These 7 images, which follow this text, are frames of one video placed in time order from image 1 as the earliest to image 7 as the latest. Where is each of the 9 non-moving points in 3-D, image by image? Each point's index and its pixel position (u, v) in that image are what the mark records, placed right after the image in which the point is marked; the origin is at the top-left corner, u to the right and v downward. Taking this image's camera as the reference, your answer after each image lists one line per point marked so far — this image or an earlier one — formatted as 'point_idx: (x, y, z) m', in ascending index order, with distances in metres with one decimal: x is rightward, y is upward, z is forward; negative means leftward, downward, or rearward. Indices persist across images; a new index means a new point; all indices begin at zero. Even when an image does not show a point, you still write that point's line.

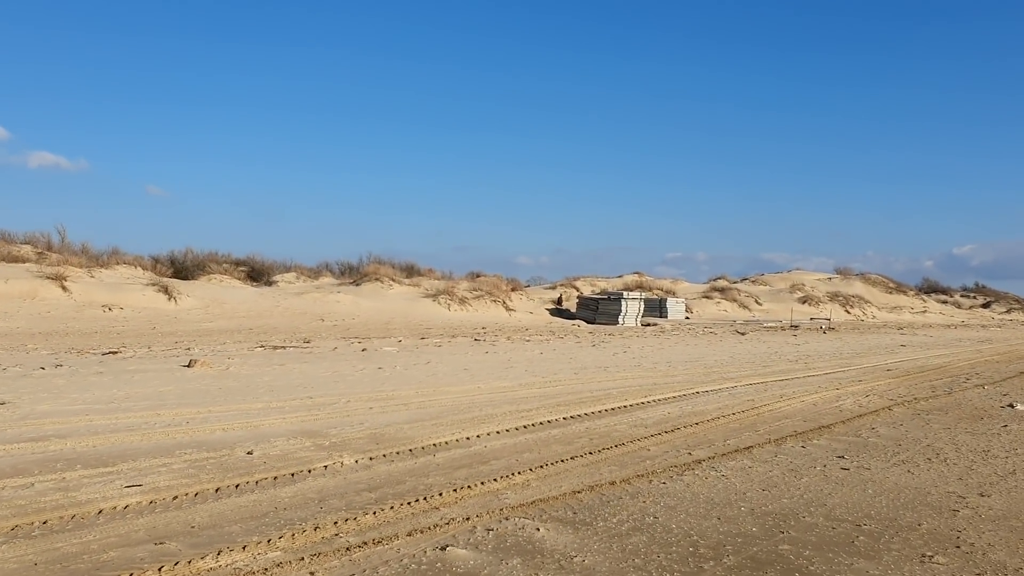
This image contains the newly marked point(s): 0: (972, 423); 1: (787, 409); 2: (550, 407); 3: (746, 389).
0: (+4.0, -1.2, +8.9) m
1: (+2.6, -1.1, +9.5) m
2: (+0.3, -1.1, +8.9) m
3: (+2.7, -1.2, +11.6) m
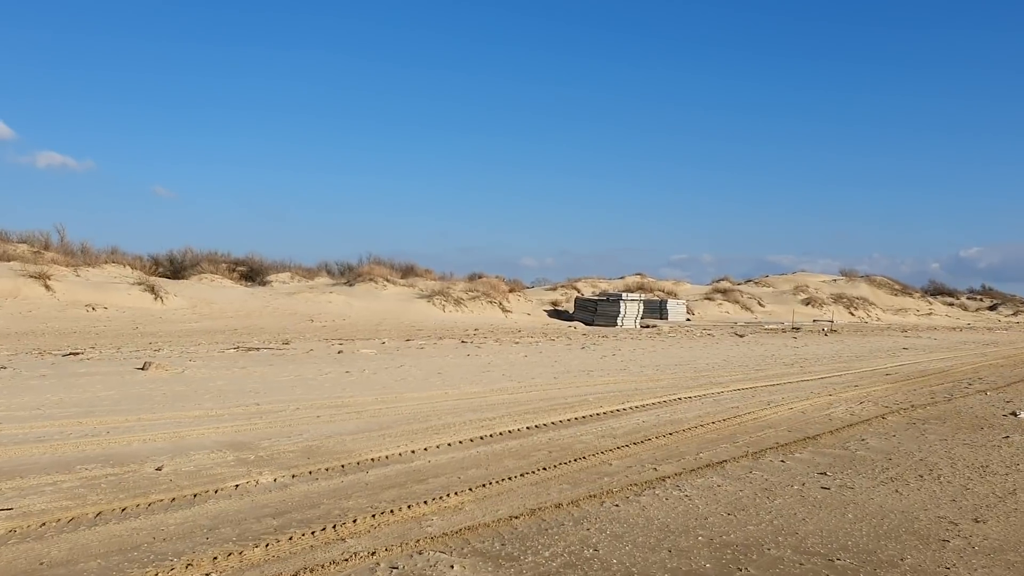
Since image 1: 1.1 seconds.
0: (+3.7, -1.2, +8.2) m
1: (+2.3, -1.1, +8.9) m
2: (0.0, -1.0, +8.3) m
3: (+2.4, -1.2, +10.9) m
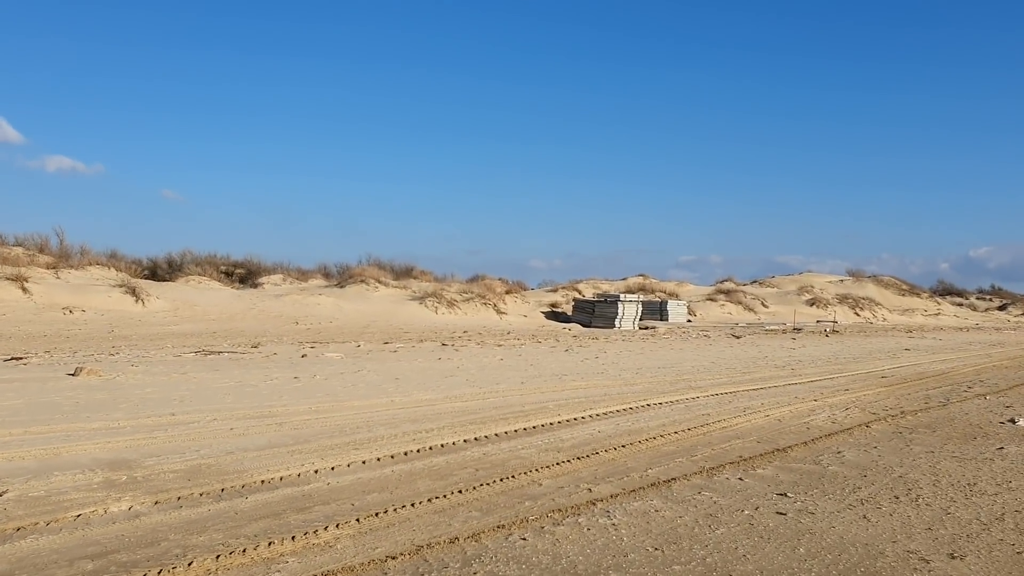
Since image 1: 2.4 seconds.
0: (+3.3, -1.2, +7.4) m
1: (+1.9, -1.1, +8.1) m
2: (-0.4, -1.0, +7.5) m
3: (+2.0, -1.1, +10.2) m
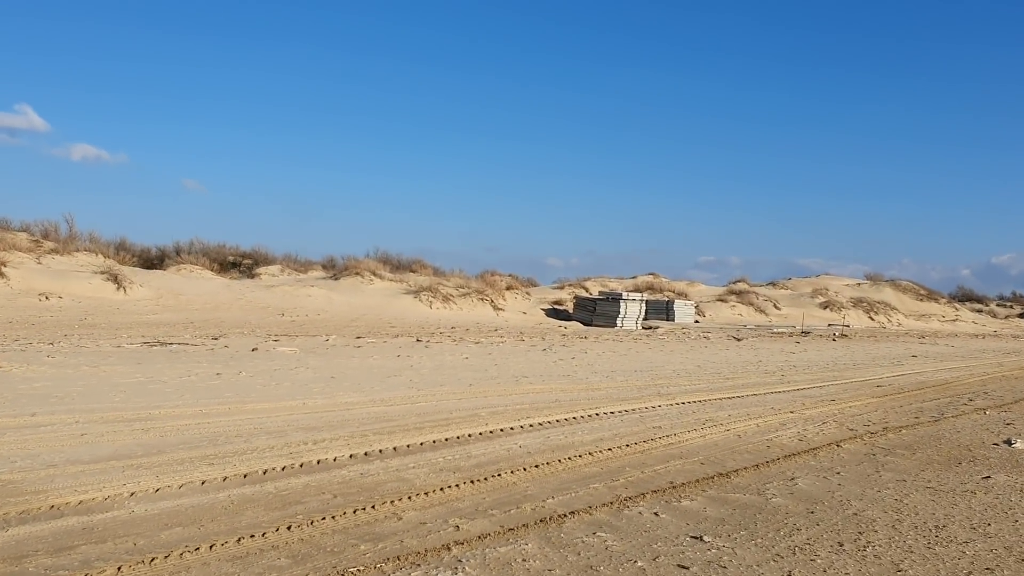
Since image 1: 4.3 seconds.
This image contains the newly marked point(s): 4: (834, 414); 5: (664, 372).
0: (+2.7, -1.2, +6.4) m
1: (+1.3, -1.1, +7.1) m
2: (-1.0, -1.0, +6.5) m
3: (+1.4, -1.1, +9.1) m
4: (+3.1, -1.2, +9.7) m
5: (+2.1, -1.2, +14.0) m
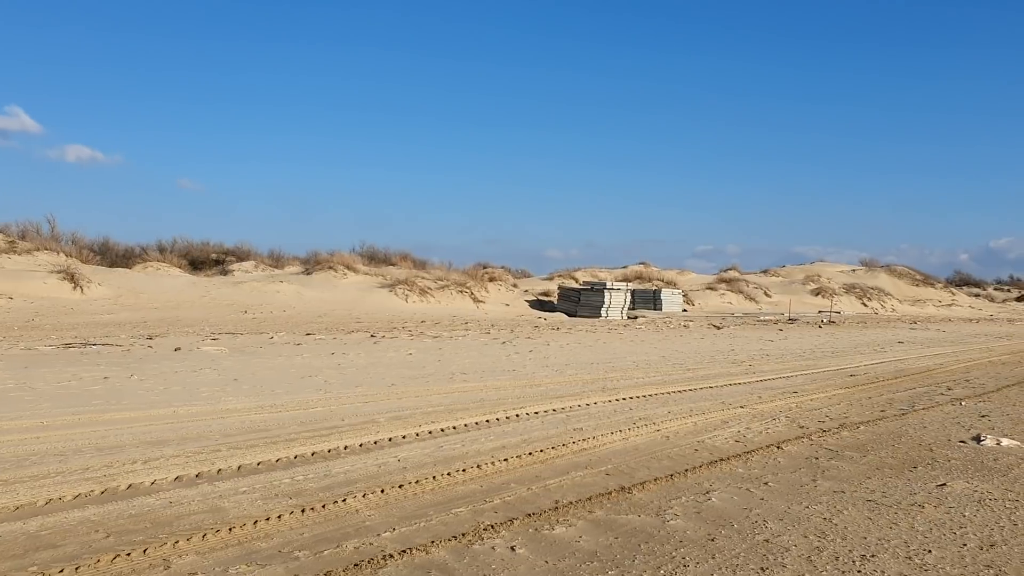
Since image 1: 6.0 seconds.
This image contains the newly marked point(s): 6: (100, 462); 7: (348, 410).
0: (+2.0, -1.0, +5.5) m
1: (+0.6, -1.0, +6.1) m
2: (-1.7, -0.9, +5.6) m
3: (+0.8, -1.0, +8.2) m
4: (+2.4, -1.1, +8.8) m
5: (+1.4, -1.0, +13.1) m
6: (-2.1, -0.9, +5.1) m
7: (-1.2, -0.9, +7.3) m
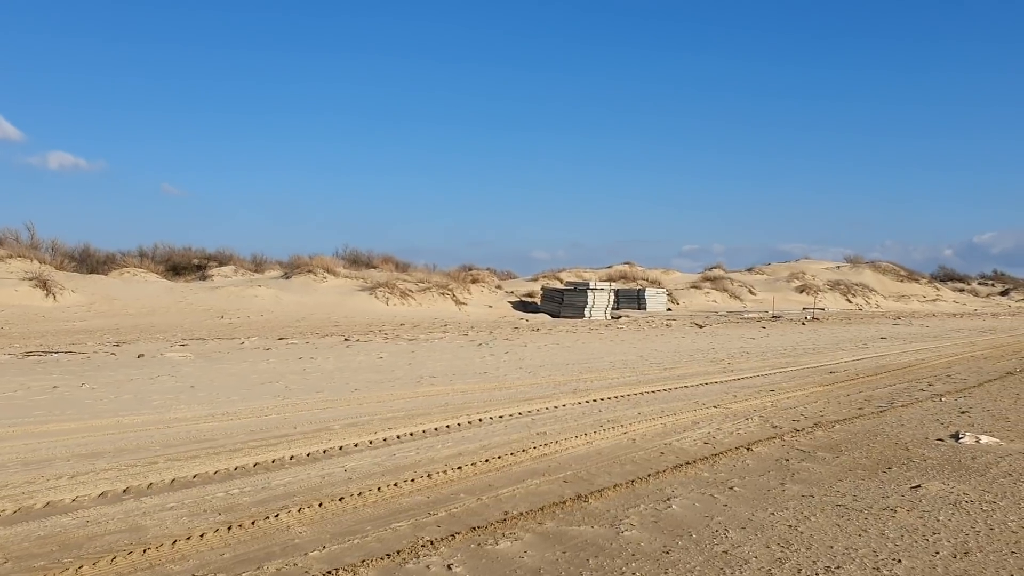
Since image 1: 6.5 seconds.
0: (+1.8, -1.0, +5.2) m
1: (+0.4, -1.0, +5.9) m
2: (-1.9, -0.9, +5.3) m
3: (+0.5, -1.0, +7.9) m
4: (+2.2, -1.0, +8.5) m
5: (+1.1, -1.0, +12.8) m
6: (-2.3, -0.9, +4.8) m
7: (-1.4, -0.9, +7.1) m
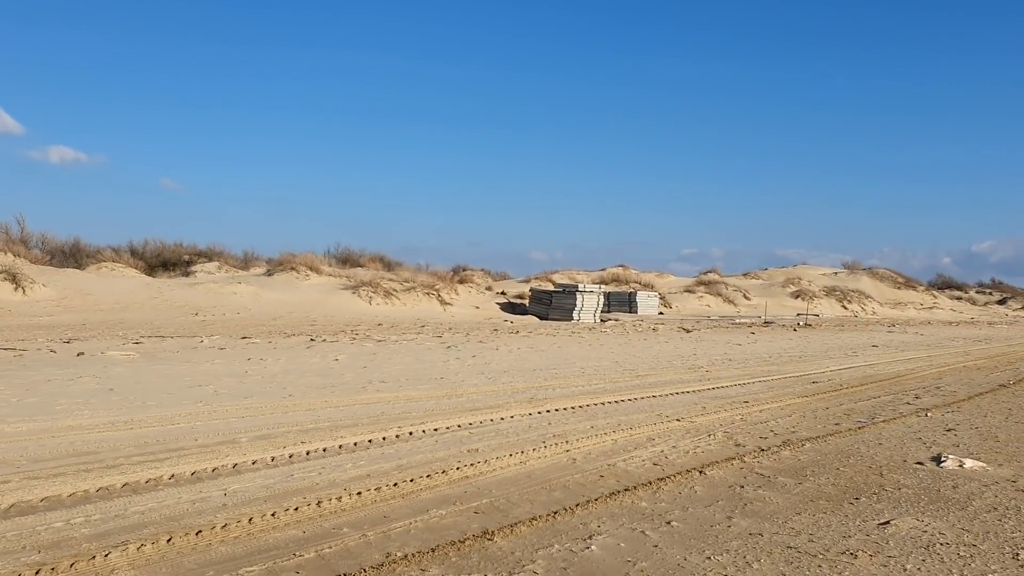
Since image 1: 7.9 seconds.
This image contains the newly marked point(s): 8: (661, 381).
0: (+1.4, -1.0, +4.5) m
1: (-0.1, -1.0, +5.2) m
2: (-2.3, -0.9, +4.6) m
3: (+0.1, -1.0, +7.3) m
4: (+1.7, -1.0, +7.9) m
5: (+0.7, -1.0, +12.1) m
6: (-2.7, -0.9, +4.1) m
7: (-1.9, -0.9, +6.4) m
8: (+1.7, -1.1, +11.3) m
